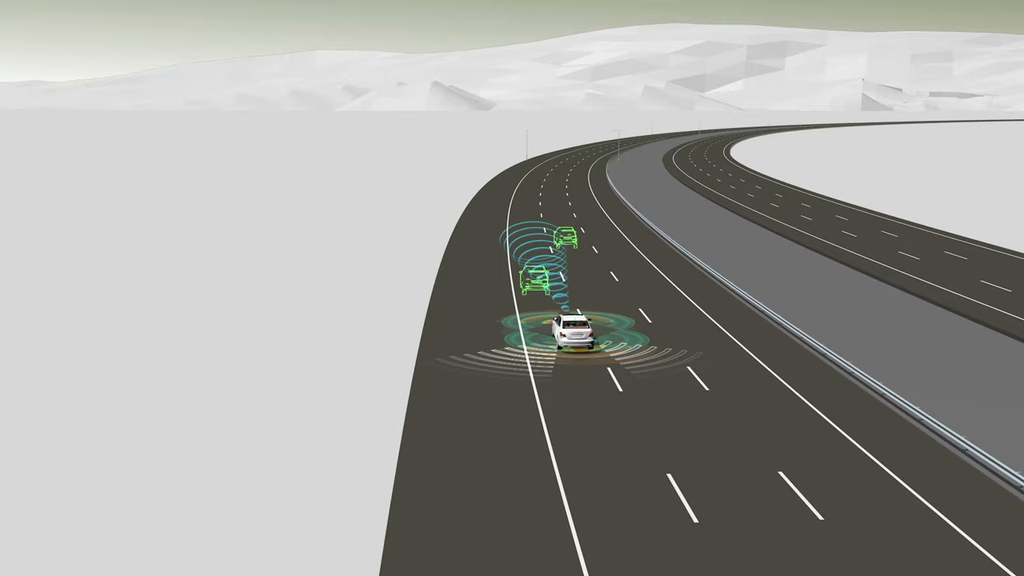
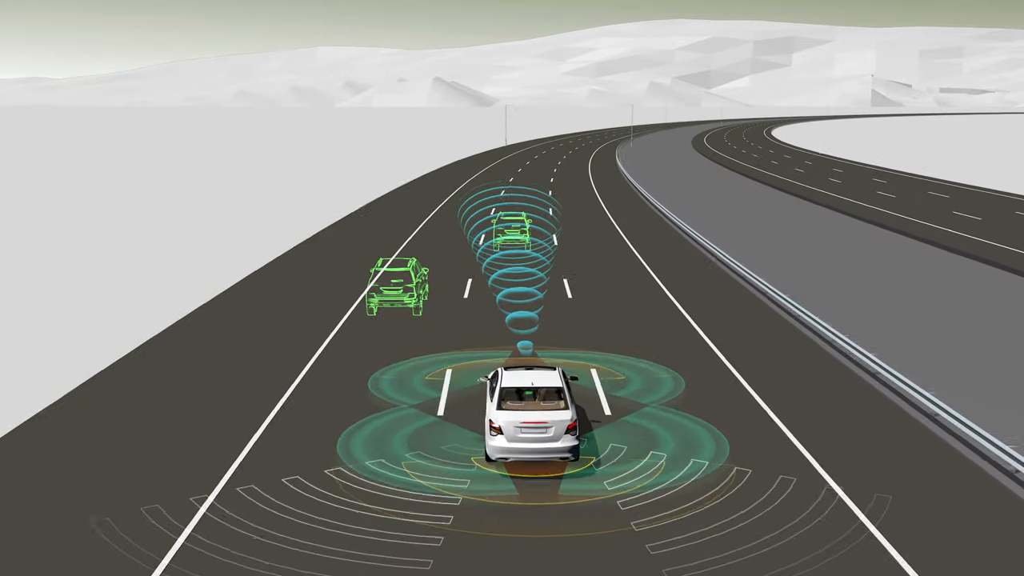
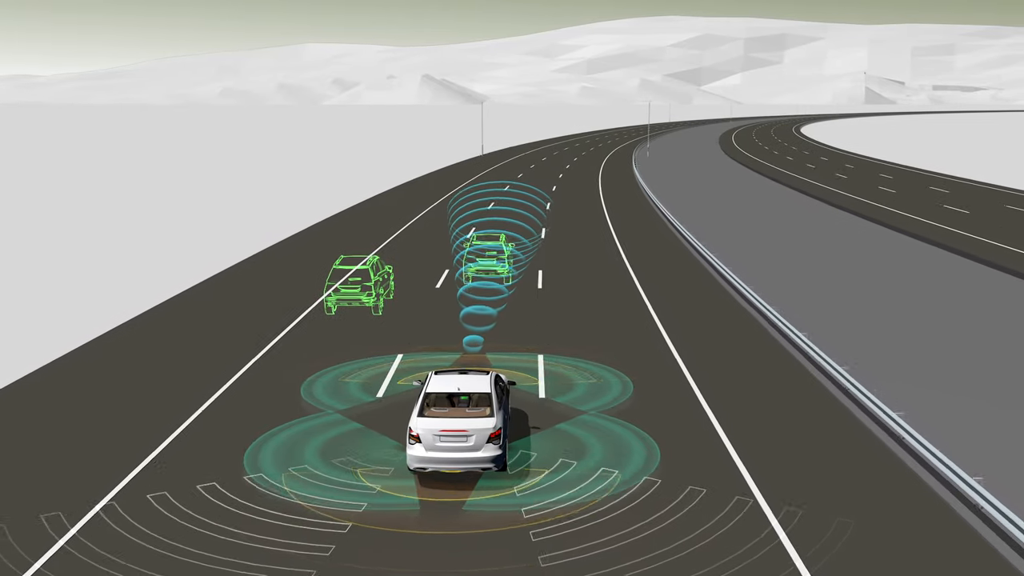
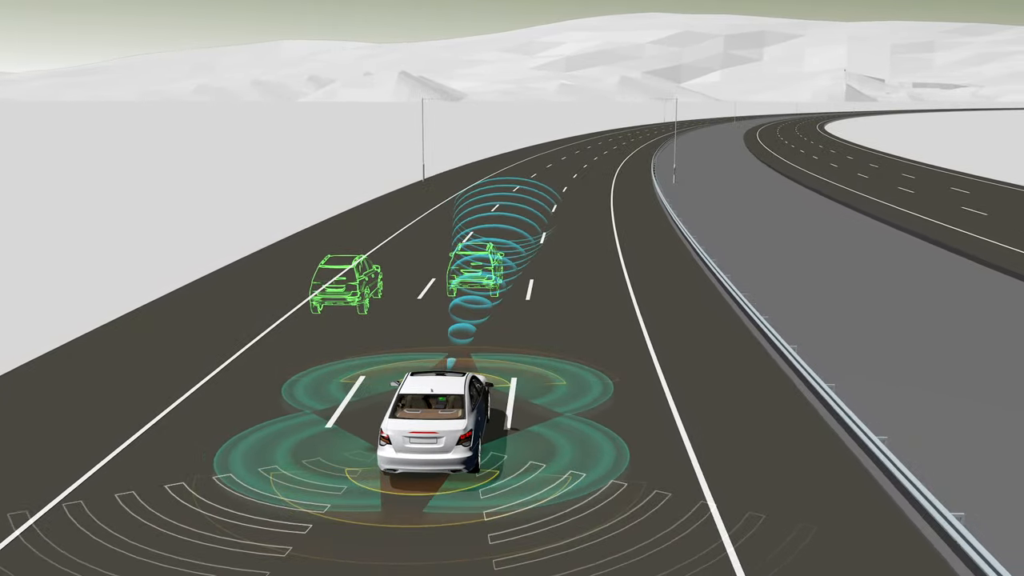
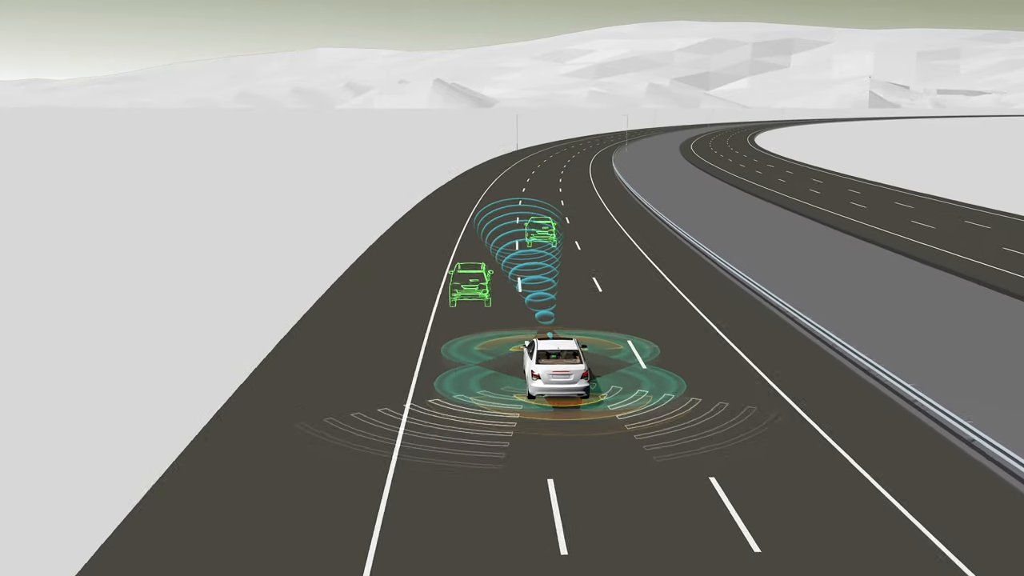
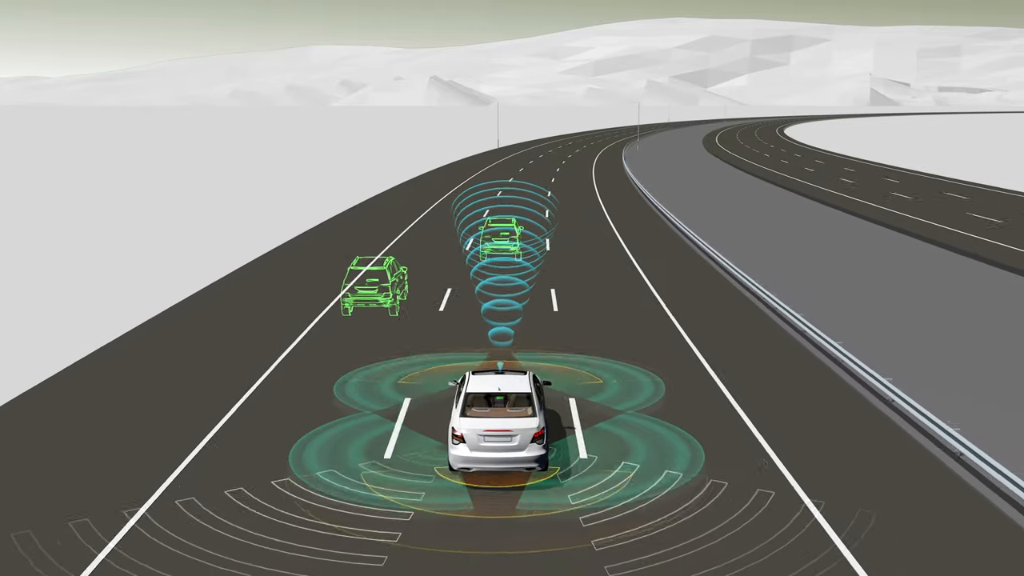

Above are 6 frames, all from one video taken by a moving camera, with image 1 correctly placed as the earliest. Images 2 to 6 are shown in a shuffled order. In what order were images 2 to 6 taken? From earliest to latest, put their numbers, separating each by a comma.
5, 2, 6, 3, 4
